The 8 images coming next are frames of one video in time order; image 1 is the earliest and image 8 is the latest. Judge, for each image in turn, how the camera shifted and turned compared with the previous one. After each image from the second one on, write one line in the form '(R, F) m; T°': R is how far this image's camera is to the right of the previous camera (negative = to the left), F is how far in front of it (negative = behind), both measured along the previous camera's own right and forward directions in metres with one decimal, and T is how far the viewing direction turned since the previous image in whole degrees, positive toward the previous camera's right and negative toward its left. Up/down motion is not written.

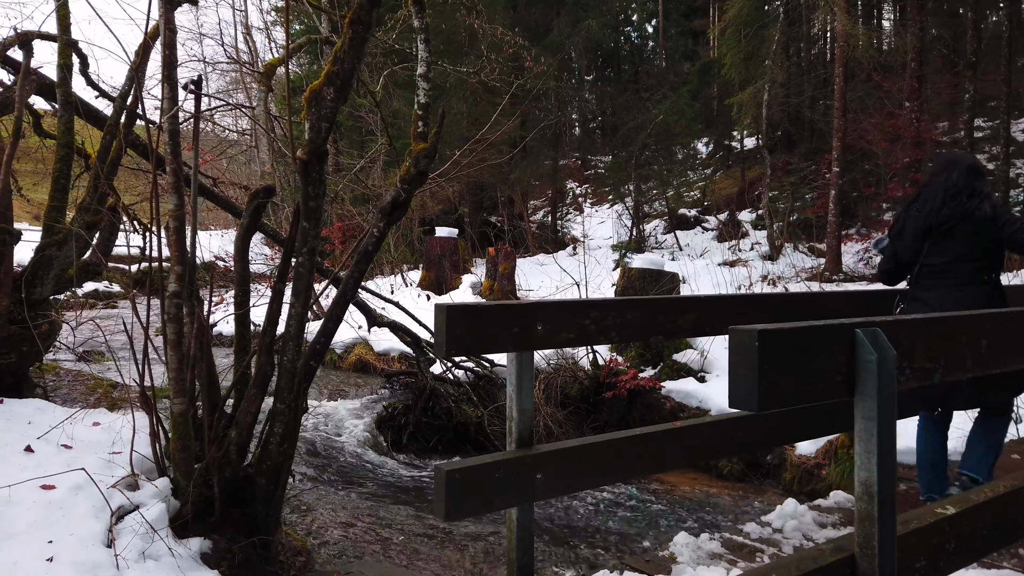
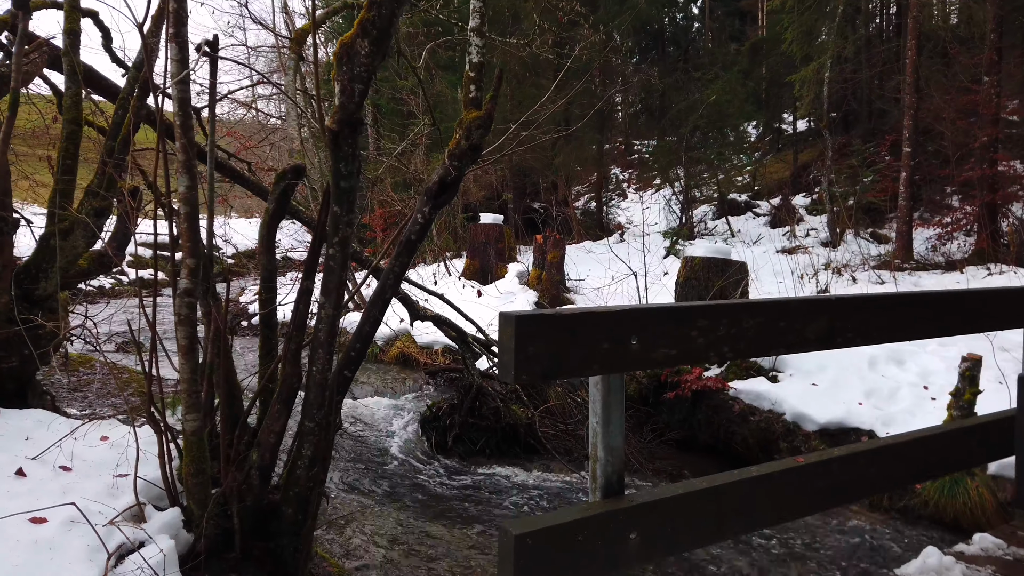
(-0.1, +0.5) m; -3°
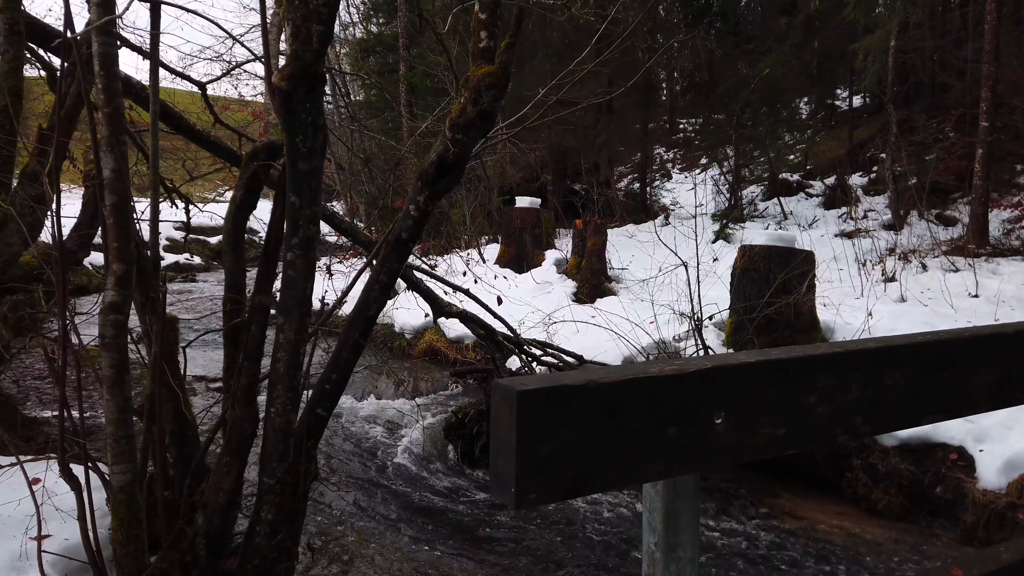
(+0.1, +0.7) m; -3°
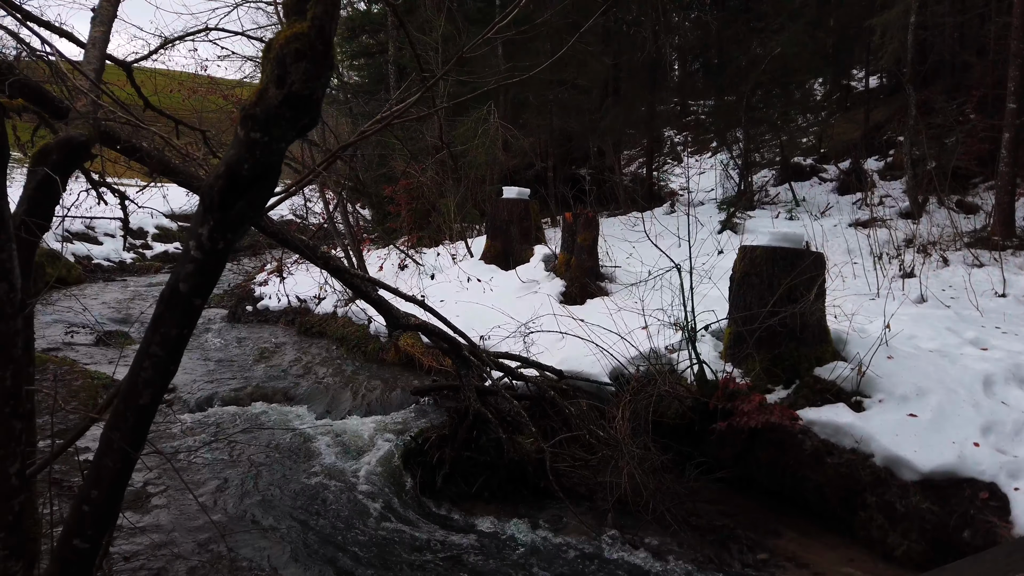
(+0.3, +0.7) m; -1°
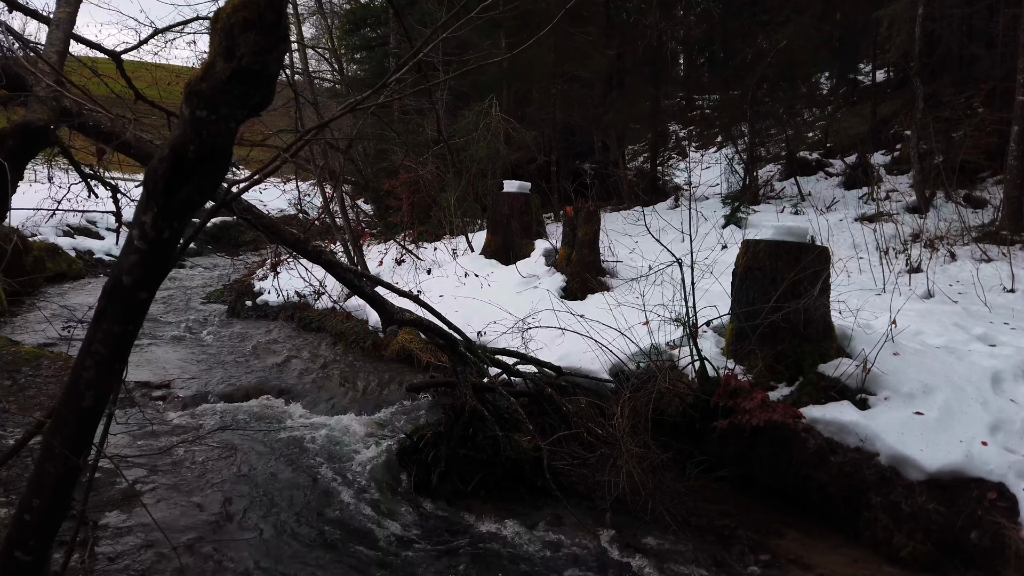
(+0.1, +0.1) m; 0°
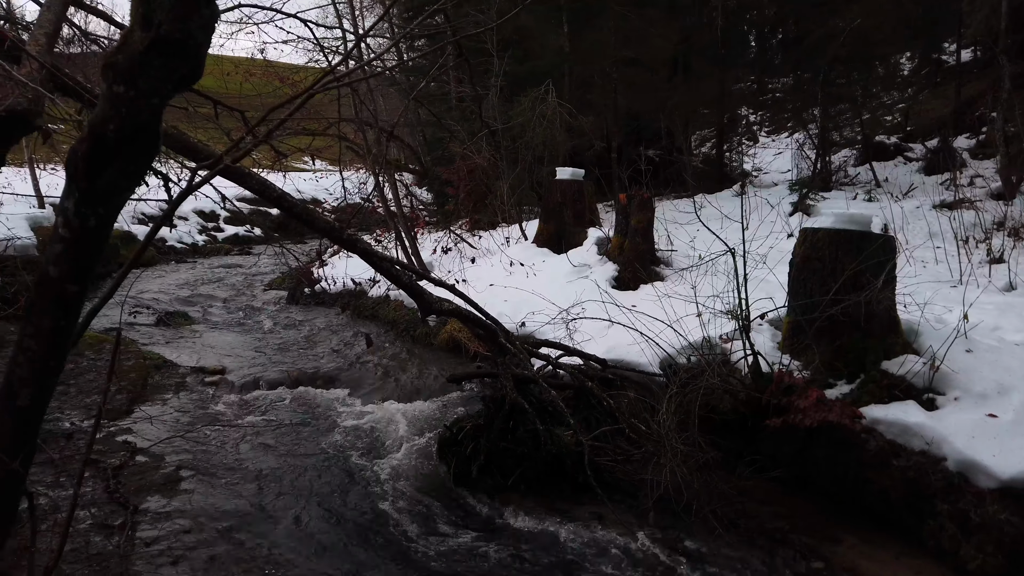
(+0.2, +0.2) m; -5°
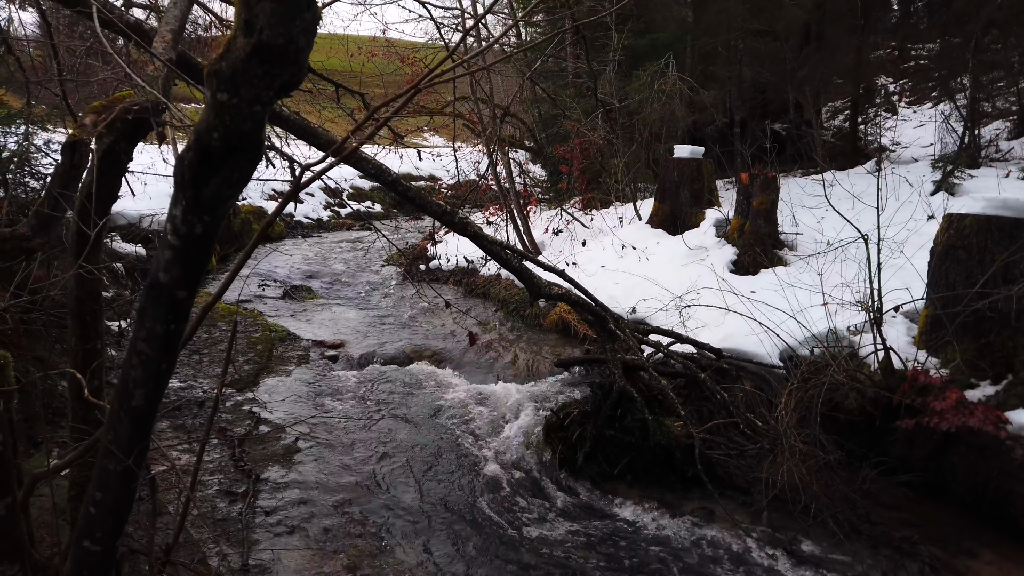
(0.0, +0.1) m; -9°
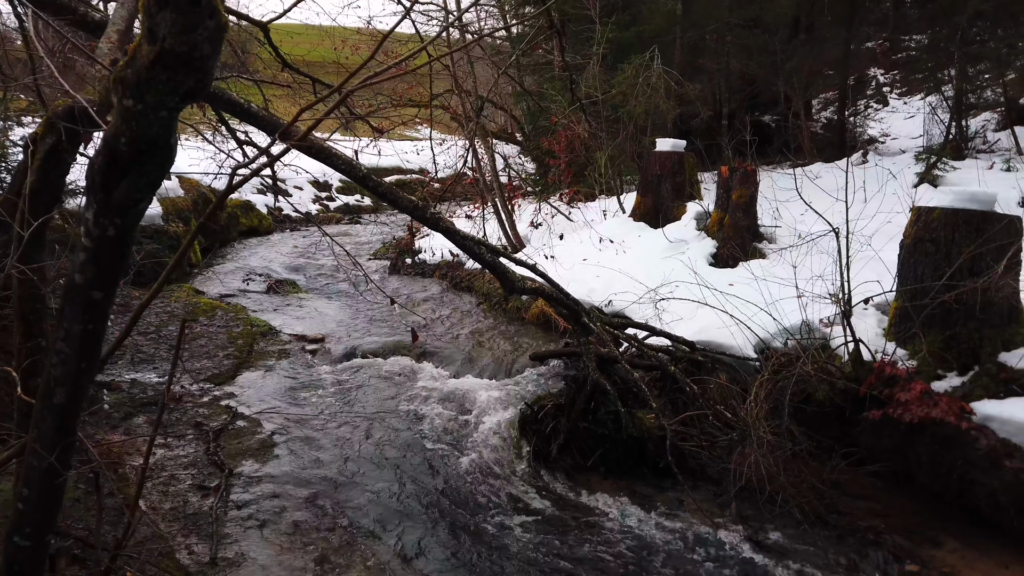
(+0.1, 0.0) m; 0°
